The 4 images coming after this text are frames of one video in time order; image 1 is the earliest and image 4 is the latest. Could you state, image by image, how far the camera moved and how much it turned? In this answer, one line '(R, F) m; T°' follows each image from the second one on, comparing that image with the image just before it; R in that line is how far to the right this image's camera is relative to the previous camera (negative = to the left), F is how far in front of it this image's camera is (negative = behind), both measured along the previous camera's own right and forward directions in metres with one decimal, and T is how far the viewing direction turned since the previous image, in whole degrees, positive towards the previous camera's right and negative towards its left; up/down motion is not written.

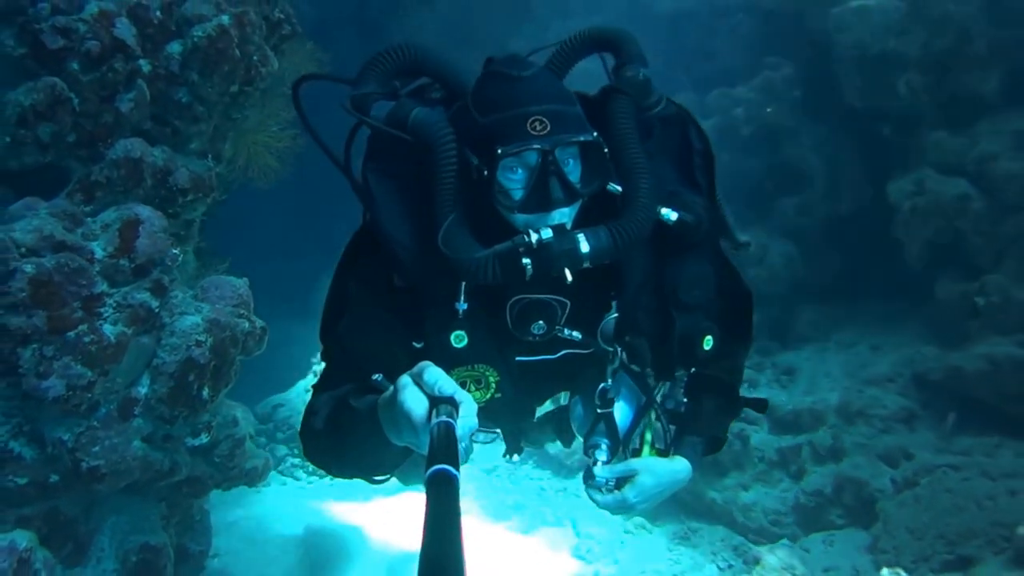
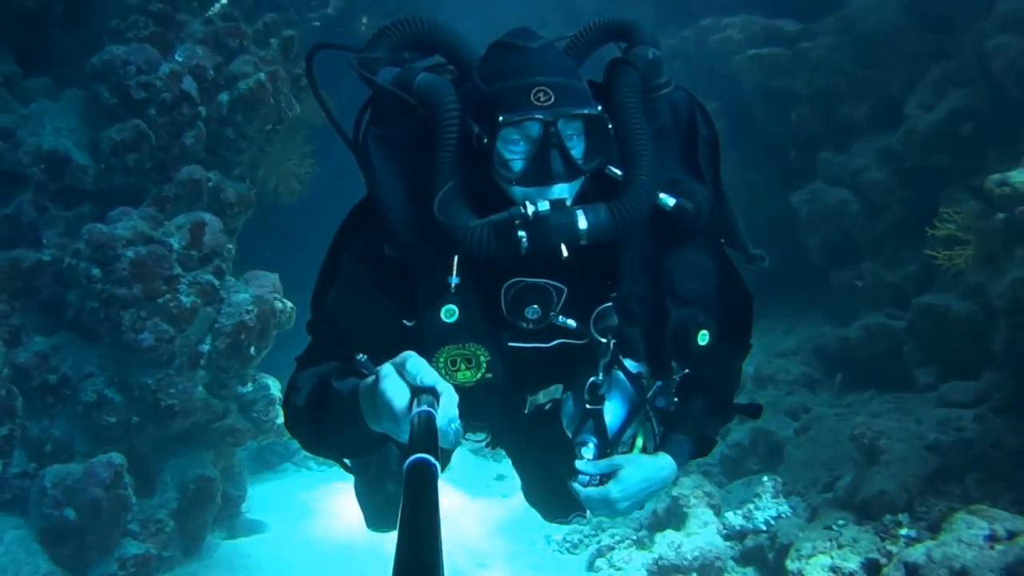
(+0.3, -1.4) m; 0°
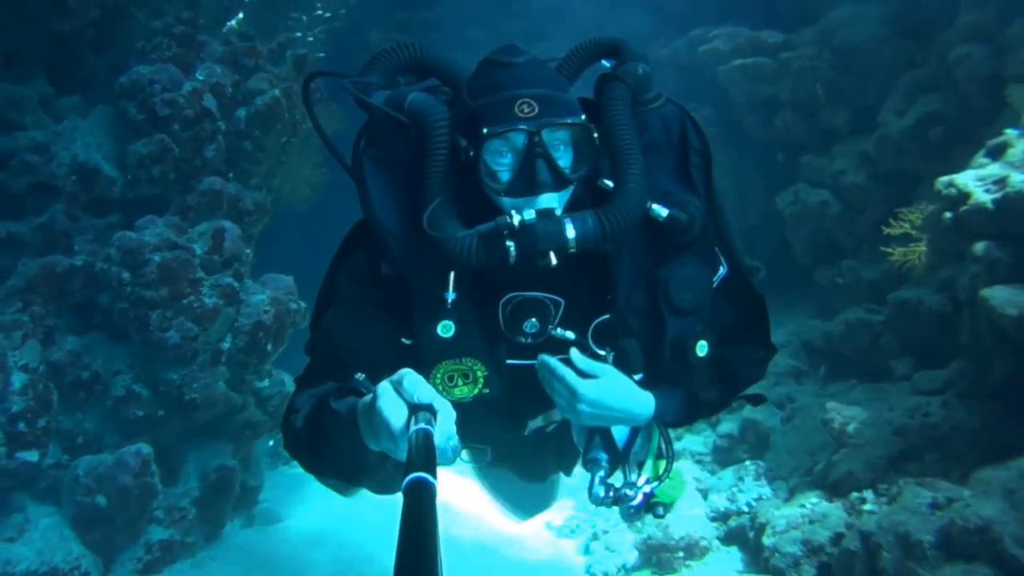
(+0.1, -0.4) m; -1°
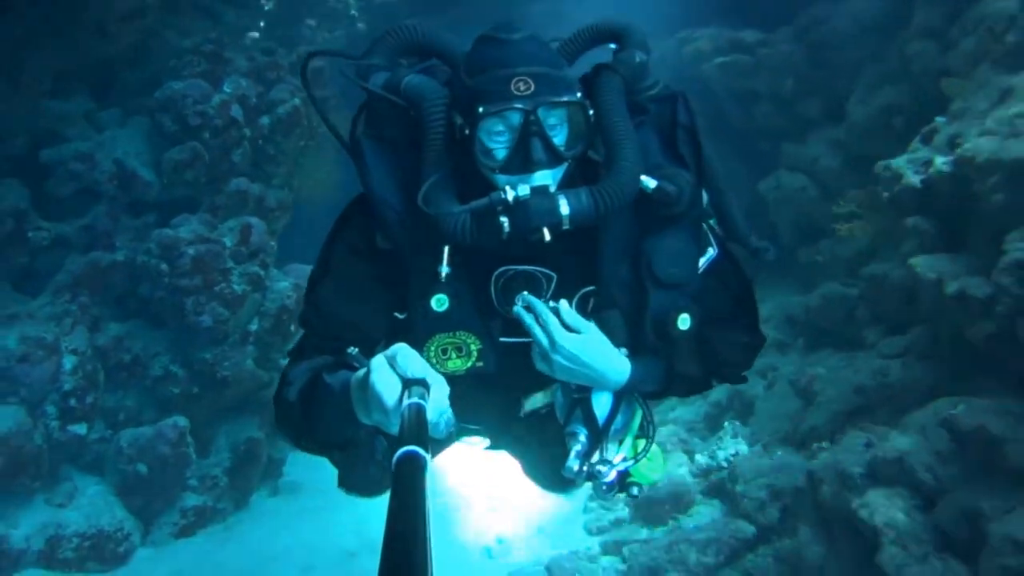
(+0.2, -0.6) m; -1°
